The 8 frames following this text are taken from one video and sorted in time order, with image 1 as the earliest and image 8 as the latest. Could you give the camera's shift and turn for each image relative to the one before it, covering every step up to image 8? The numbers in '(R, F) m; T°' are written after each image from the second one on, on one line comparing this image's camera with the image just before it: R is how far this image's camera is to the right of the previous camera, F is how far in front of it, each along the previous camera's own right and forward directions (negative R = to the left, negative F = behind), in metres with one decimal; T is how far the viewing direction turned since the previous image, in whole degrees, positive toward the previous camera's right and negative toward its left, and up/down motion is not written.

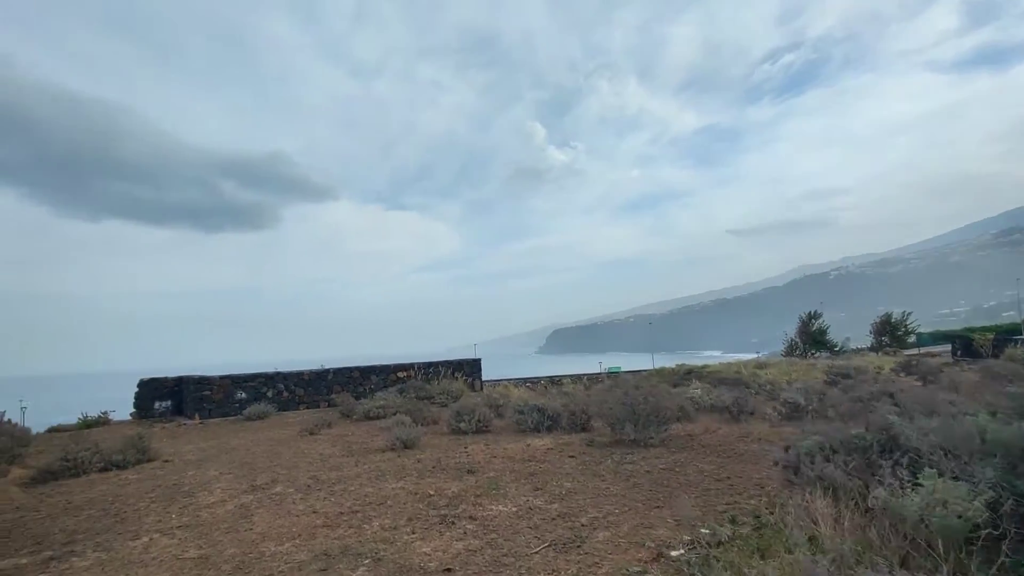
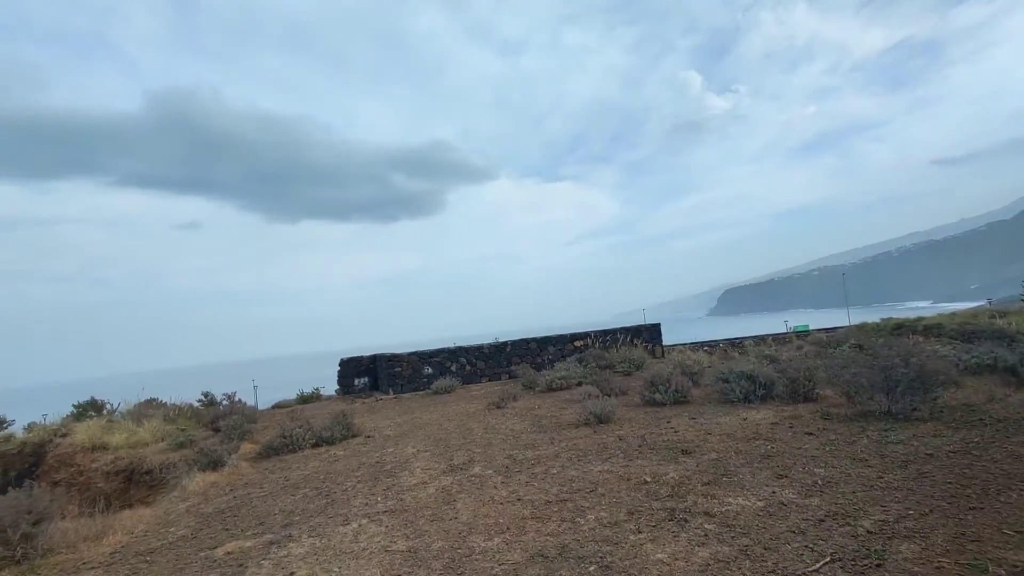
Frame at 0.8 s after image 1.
(-0.4, +0.7) m; -16°
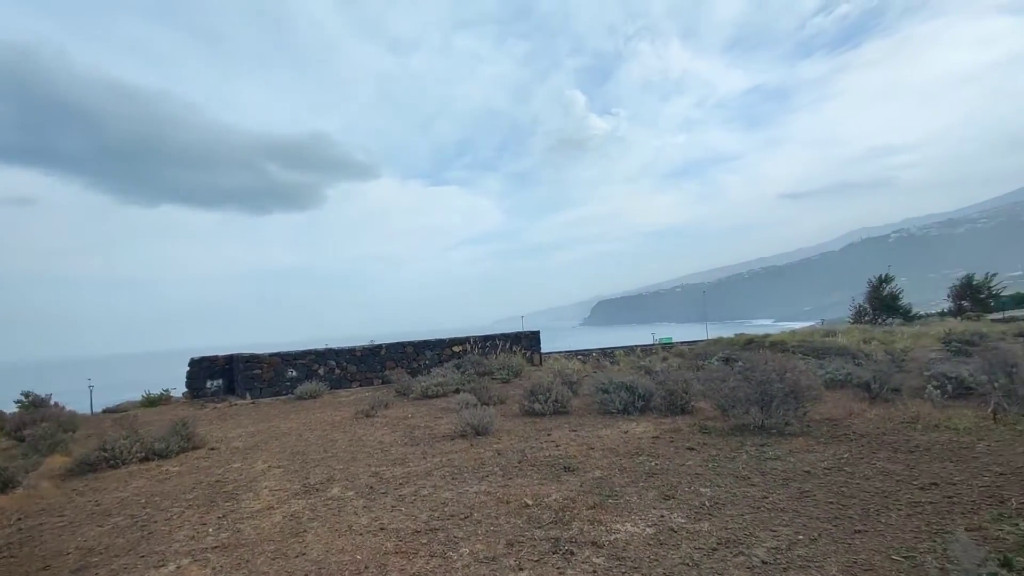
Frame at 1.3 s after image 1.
(+0.1, +0.6) m; +12°
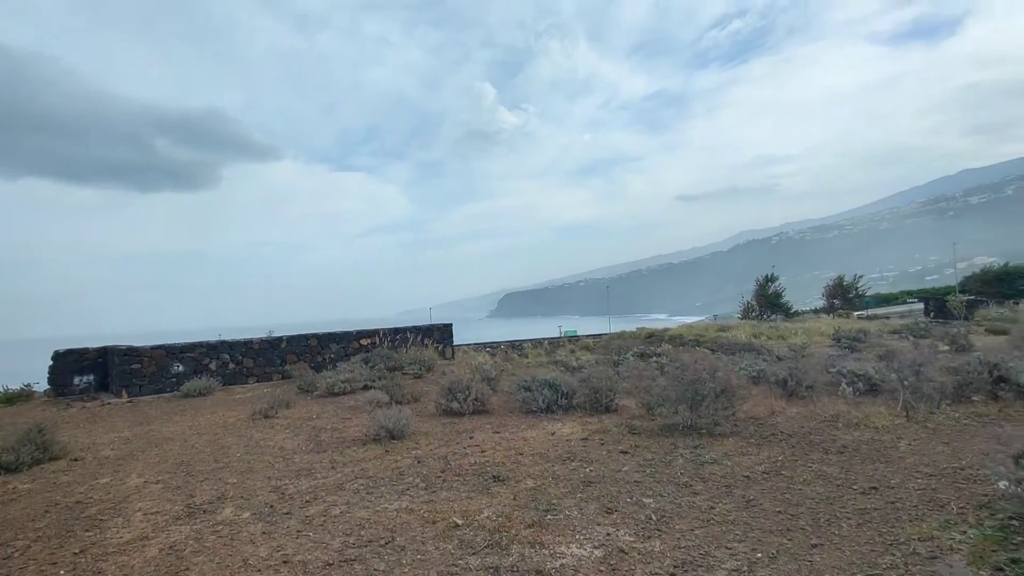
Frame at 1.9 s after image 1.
(-0.1, +0.5) m; +9°
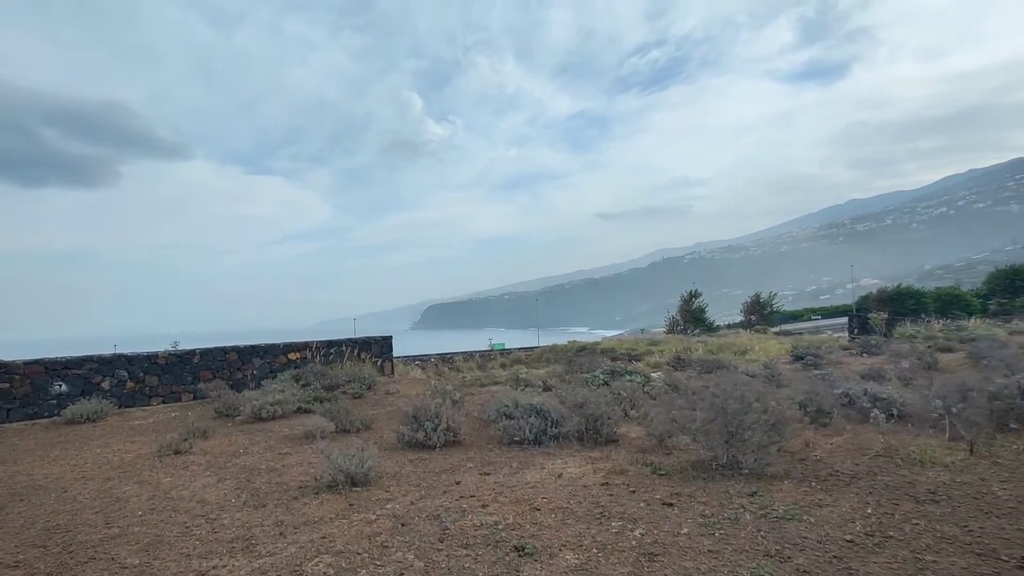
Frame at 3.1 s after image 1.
(-0.6, +1.1) m; +8°
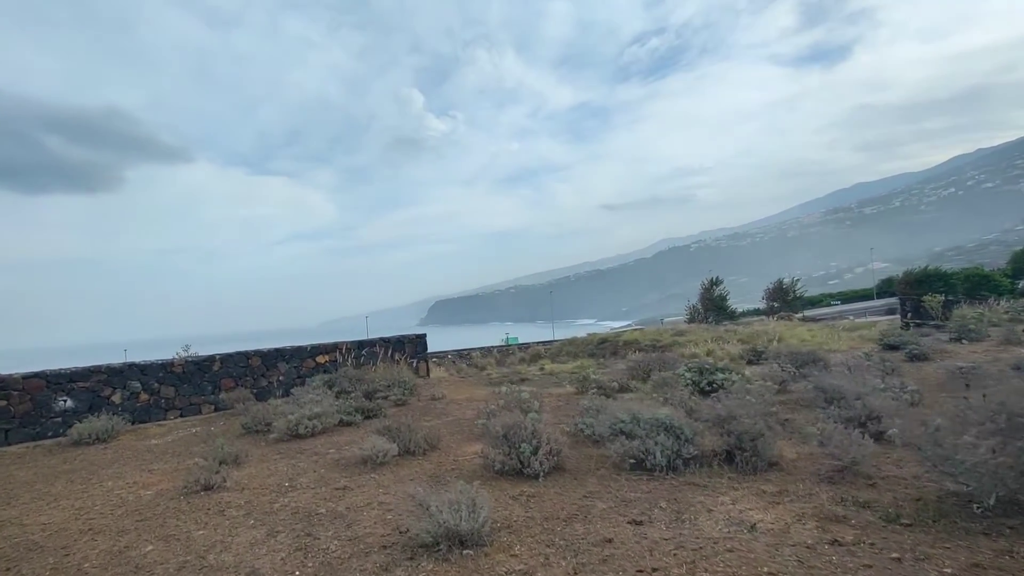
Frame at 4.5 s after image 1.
(-1.0, +1.4) m; -1°
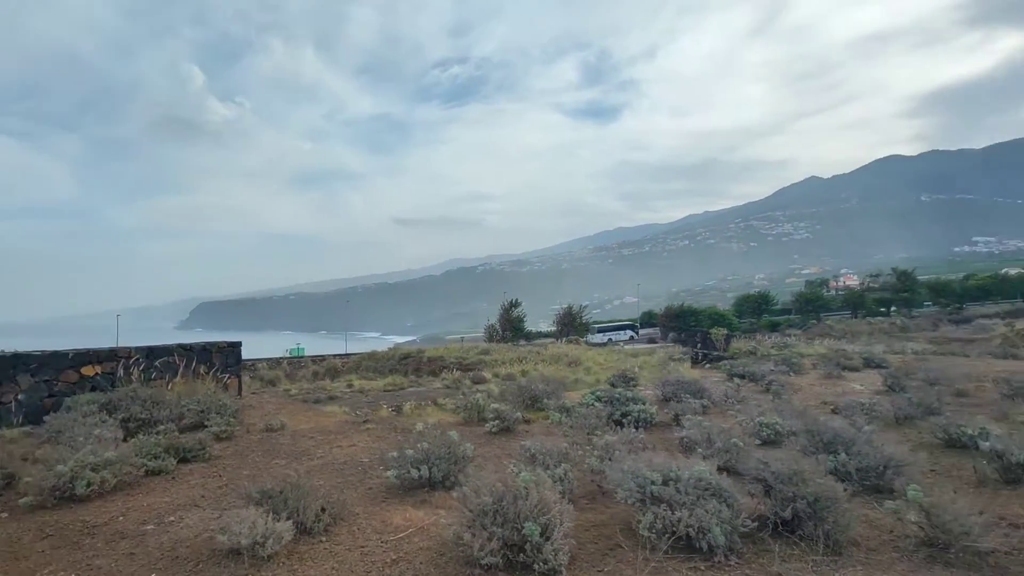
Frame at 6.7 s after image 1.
(-1.3, +1.9) m; +22°
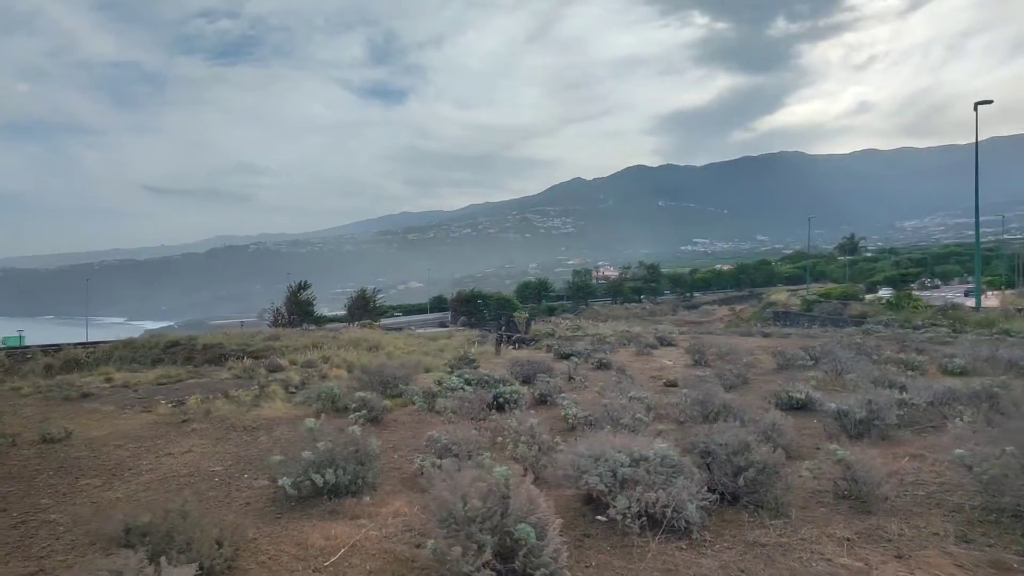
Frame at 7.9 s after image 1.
(-1.0, +0.7) m; +21°
